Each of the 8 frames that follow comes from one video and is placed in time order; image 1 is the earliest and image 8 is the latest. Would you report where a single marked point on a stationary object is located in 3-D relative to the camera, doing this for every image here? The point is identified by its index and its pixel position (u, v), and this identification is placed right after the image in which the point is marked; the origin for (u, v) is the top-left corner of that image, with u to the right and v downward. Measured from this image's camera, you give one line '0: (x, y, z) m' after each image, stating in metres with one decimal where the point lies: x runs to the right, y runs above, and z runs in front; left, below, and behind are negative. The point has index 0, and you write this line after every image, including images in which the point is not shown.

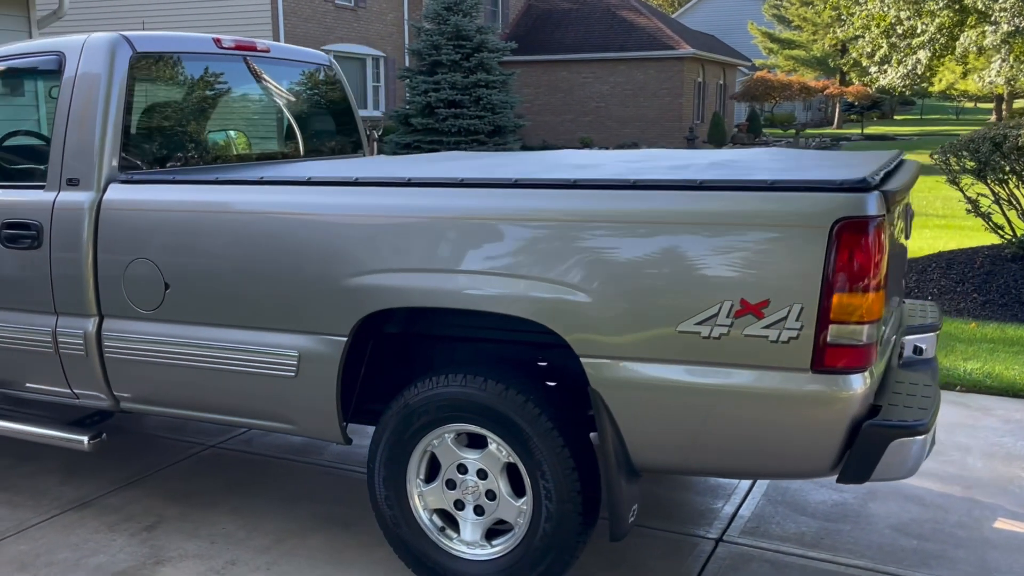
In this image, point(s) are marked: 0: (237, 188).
0: (-1.0, +0.4, +3.4) m
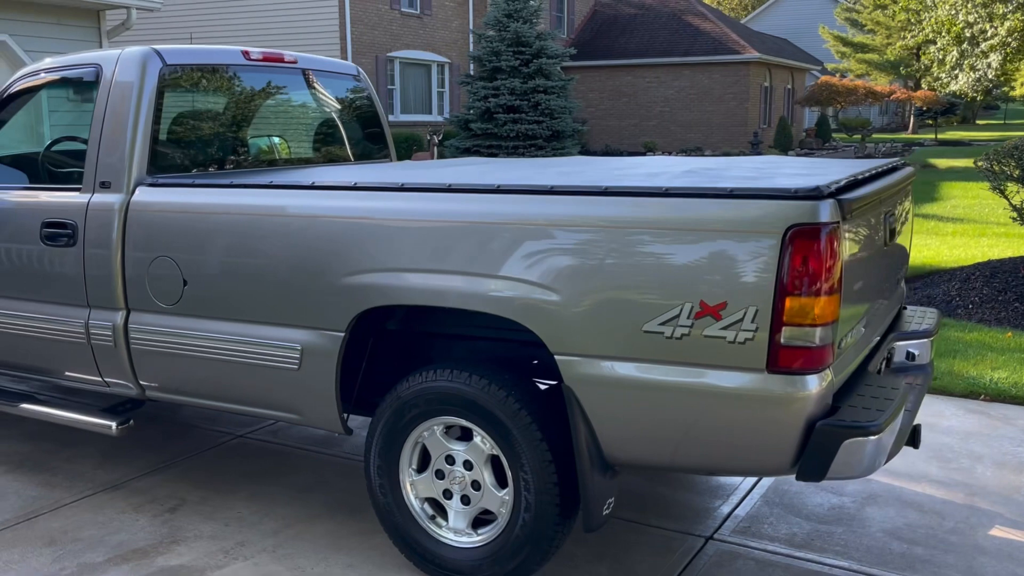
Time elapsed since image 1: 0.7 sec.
0: (-1.0, +0.4, +3.7) m
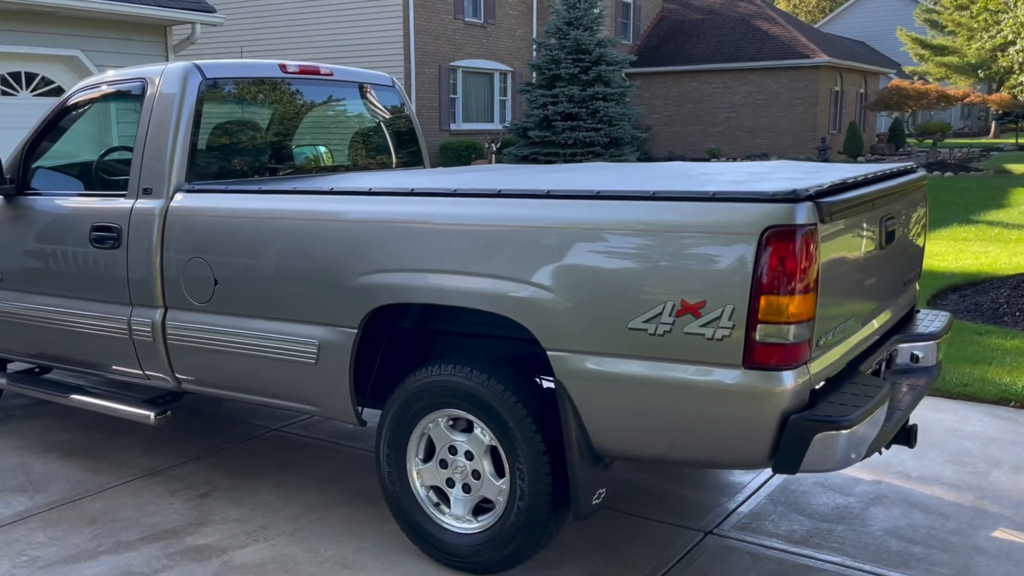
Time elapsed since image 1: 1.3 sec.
0: (-1.0, +0.4, +3.9) m
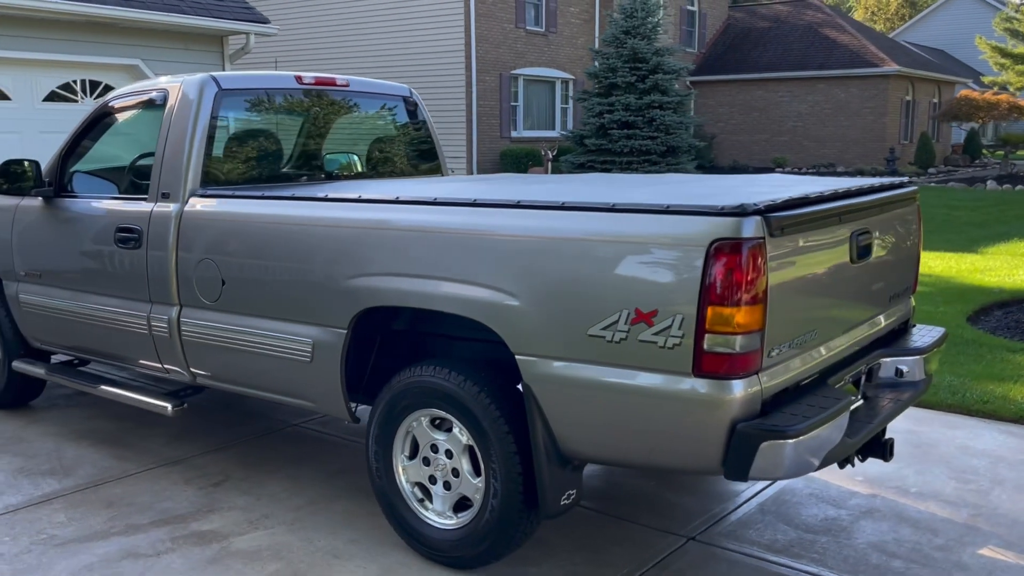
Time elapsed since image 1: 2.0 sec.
0: (-1.1, +0.4, +4.1) m
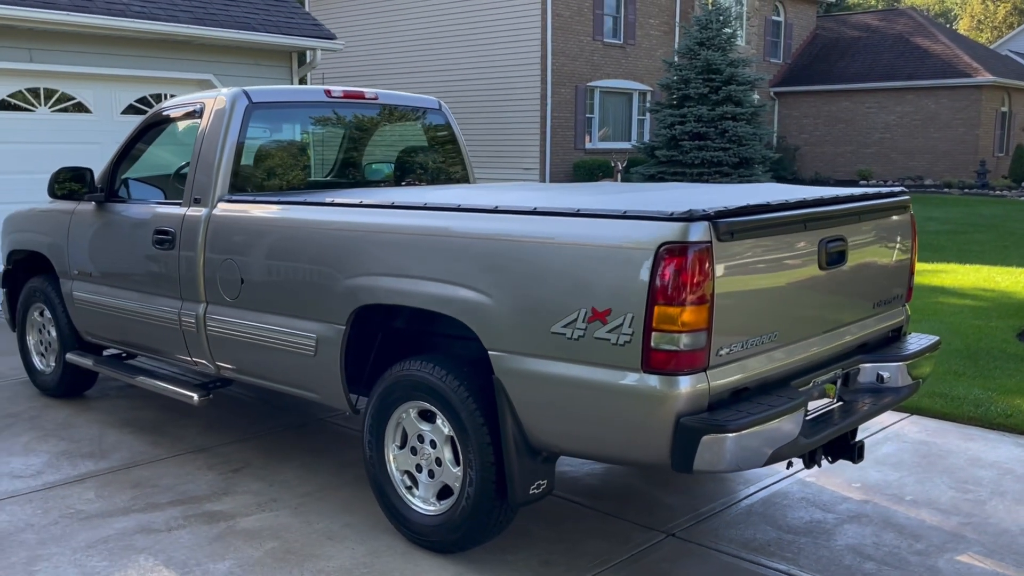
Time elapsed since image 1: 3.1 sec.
0: (-1.1, +0.4, +4.4) m
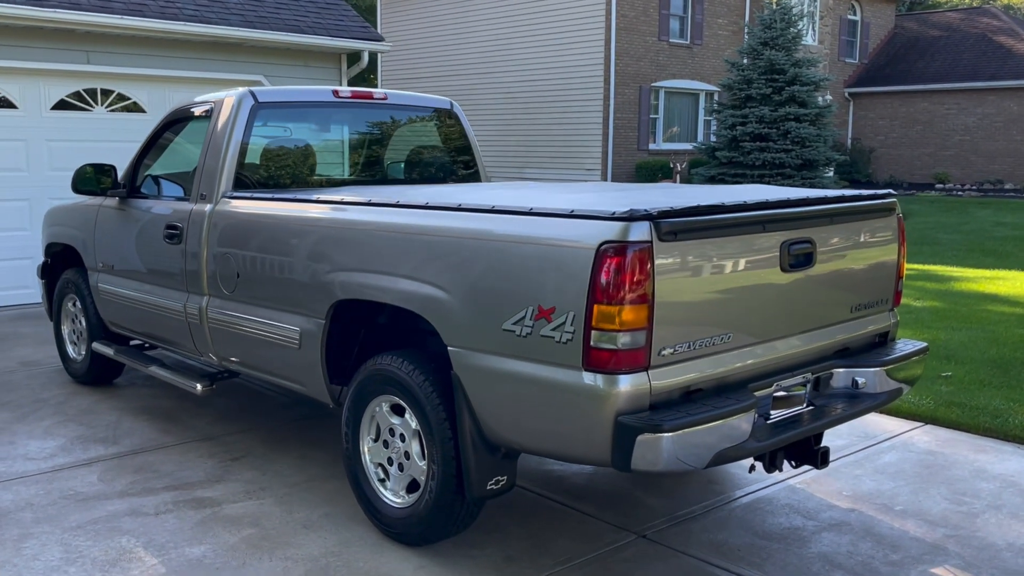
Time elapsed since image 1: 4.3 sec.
0: (-1.1, +0.4, +4.6) m
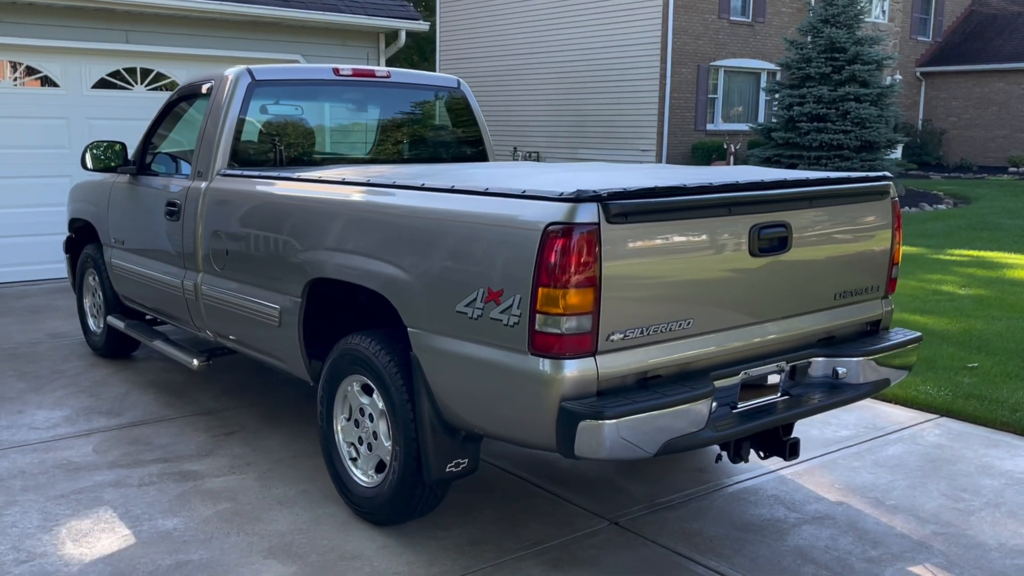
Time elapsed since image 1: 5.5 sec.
0: (-1.2, +0.5, +4.6) m
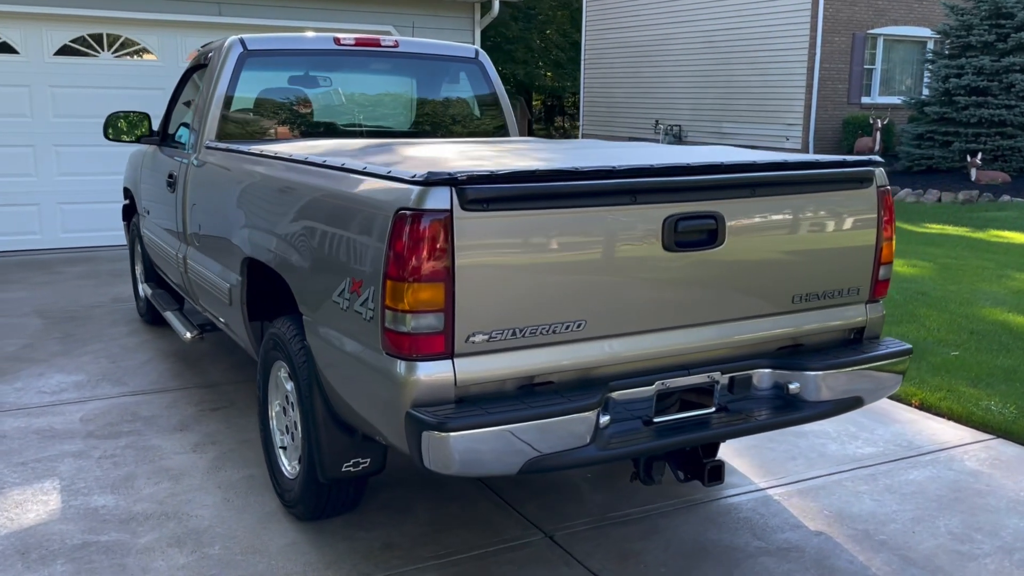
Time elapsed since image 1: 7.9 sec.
0: (-1.3, +0.6, +4.5) m
